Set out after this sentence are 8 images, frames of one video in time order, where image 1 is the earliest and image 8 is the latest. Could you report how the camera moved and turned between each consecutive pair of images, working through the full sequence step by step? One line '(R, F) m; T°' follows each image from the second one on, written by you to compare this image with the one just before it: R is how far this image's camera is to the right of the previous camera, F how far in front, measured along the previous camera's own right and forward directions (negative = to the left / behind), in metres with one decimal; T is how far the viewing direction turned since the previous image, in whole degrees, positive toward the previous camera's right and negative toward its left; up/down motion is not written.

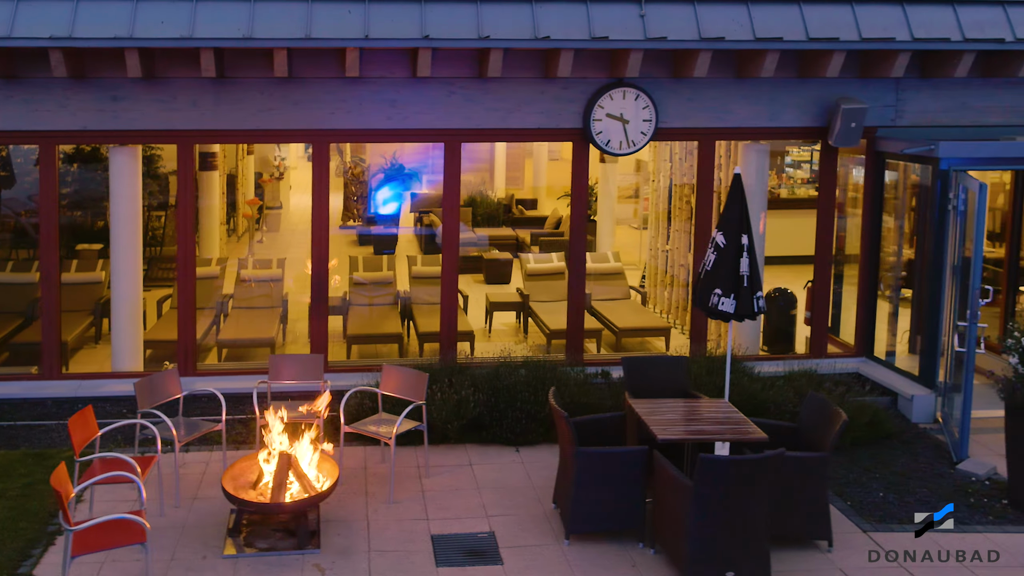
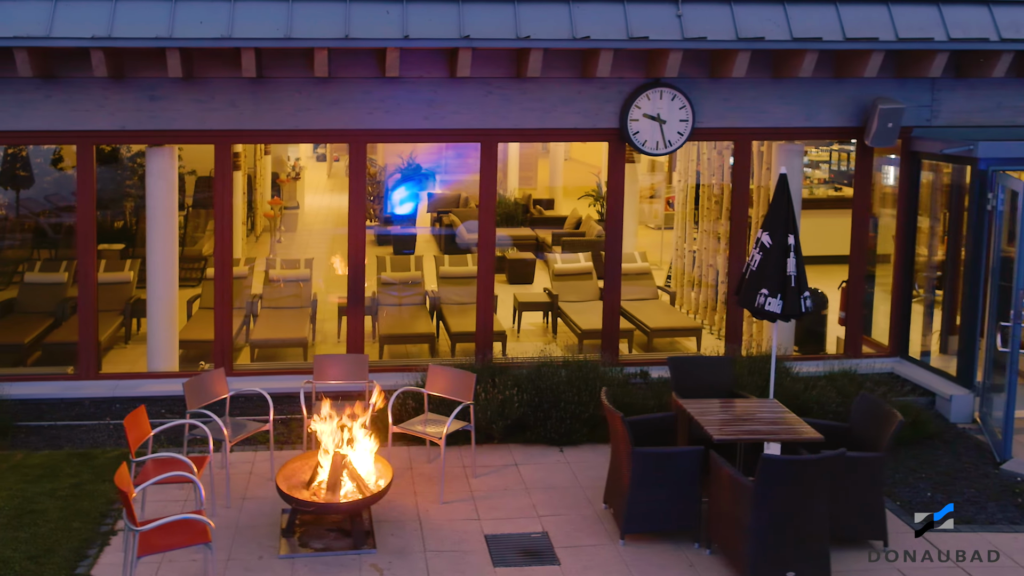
(-0.4, 0.0) m; 0°
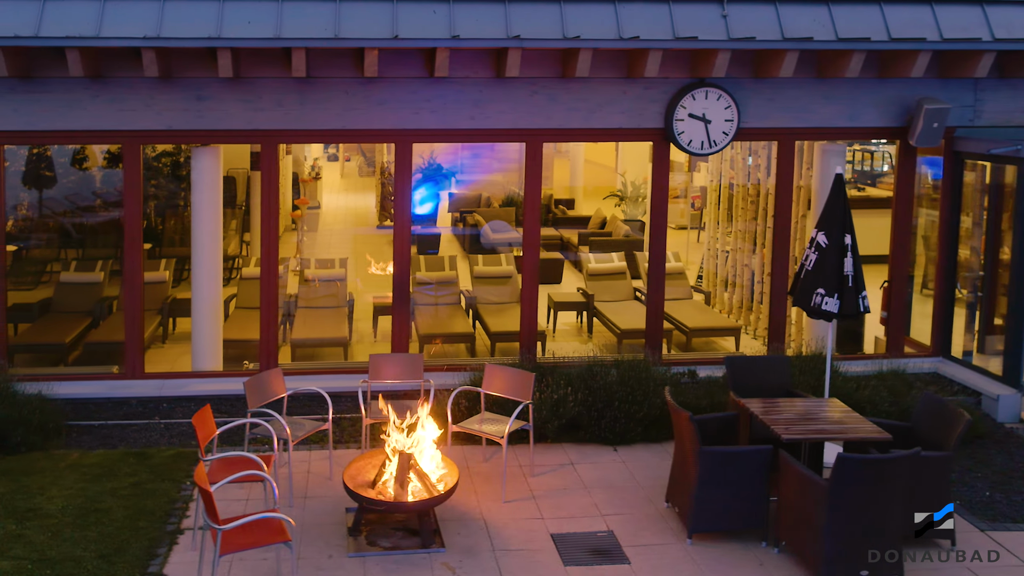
(-0.5, 0.0) m; 0°
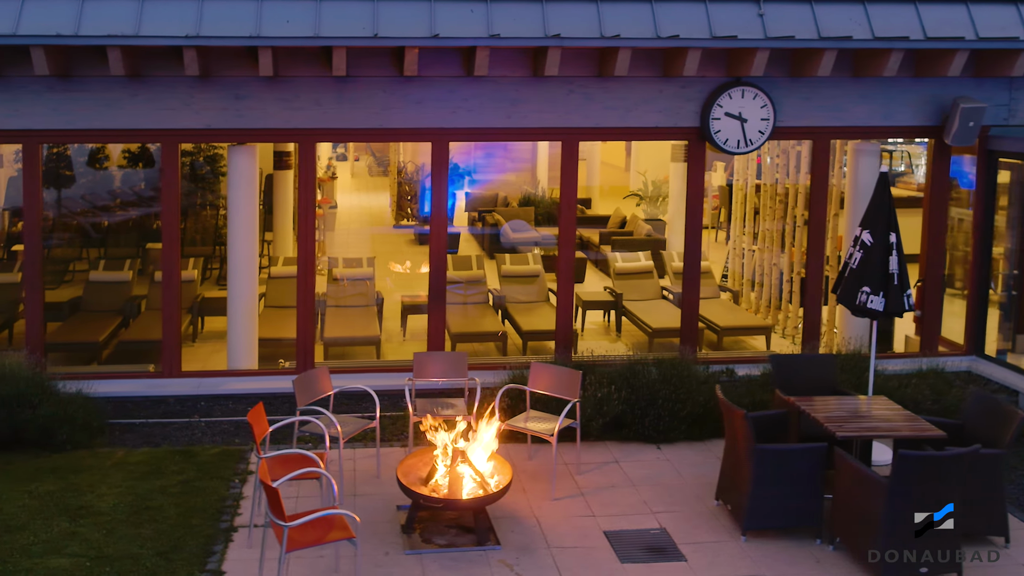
(-0.4, 0.0) m; 0°
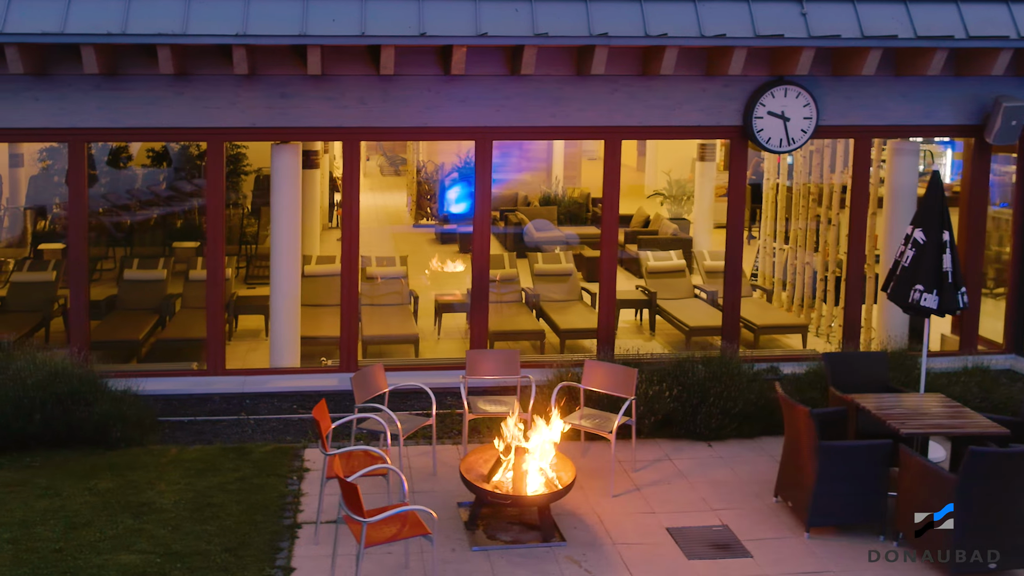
(-0.4, 0.0) m; 0°
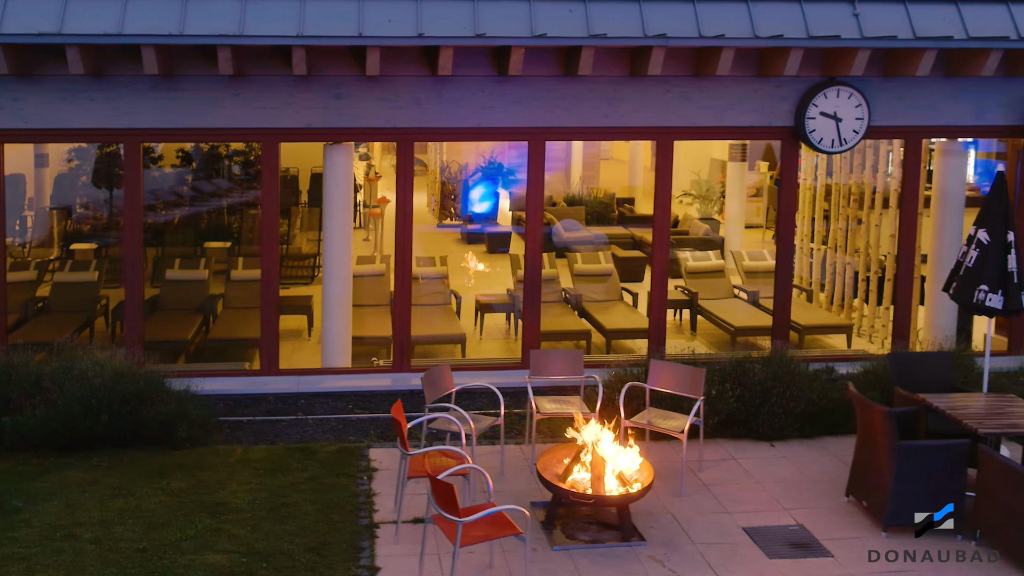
(-0.5, 0.0) m; 0°
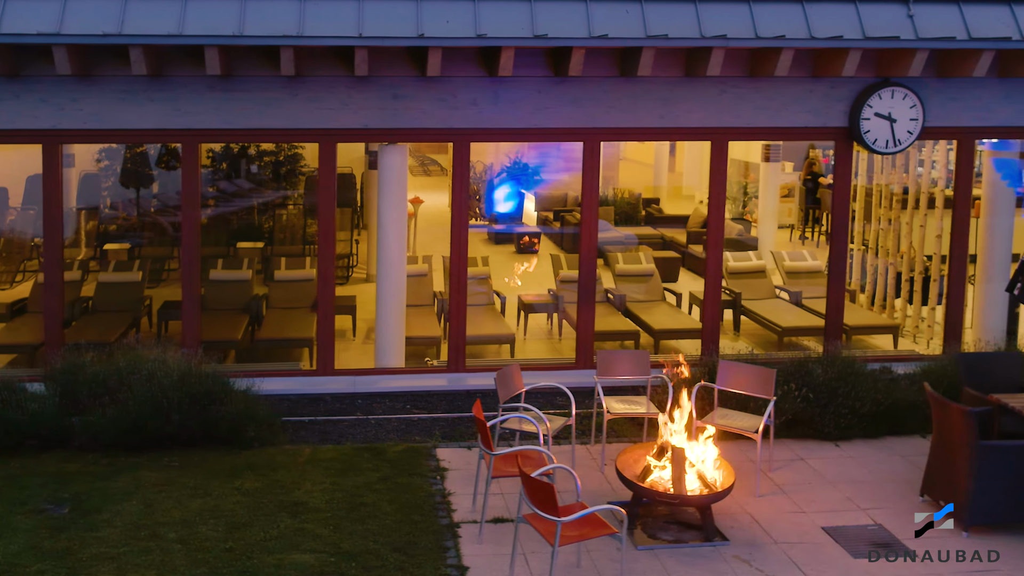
(-0.6, 0.0) m; 0°
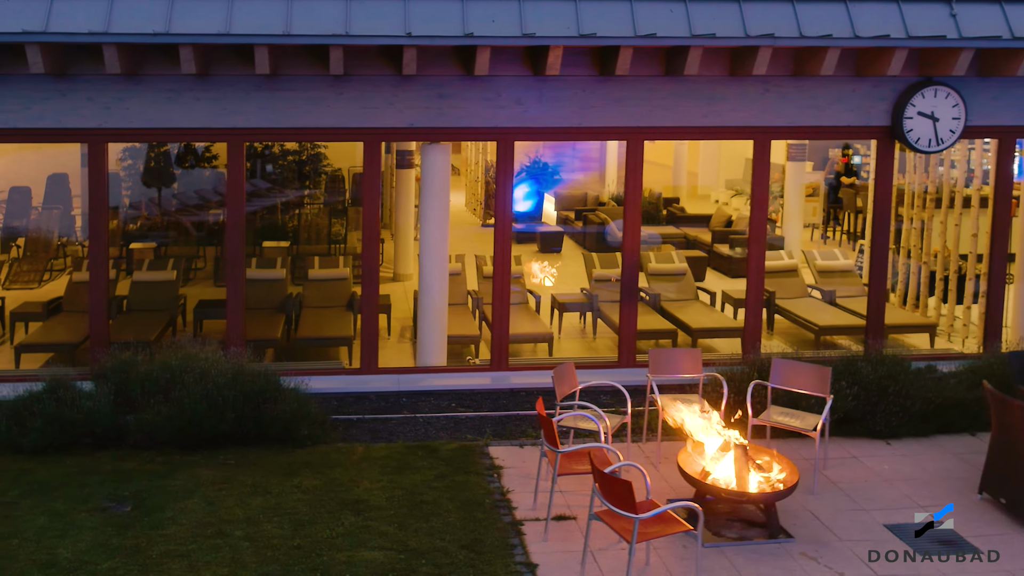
(-0.4, 0.0) m; 0°
